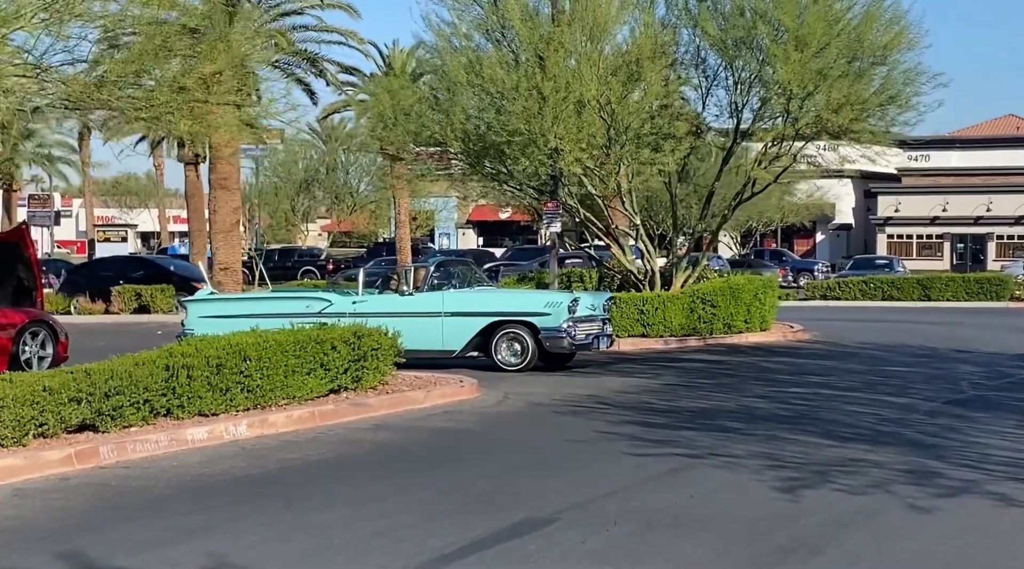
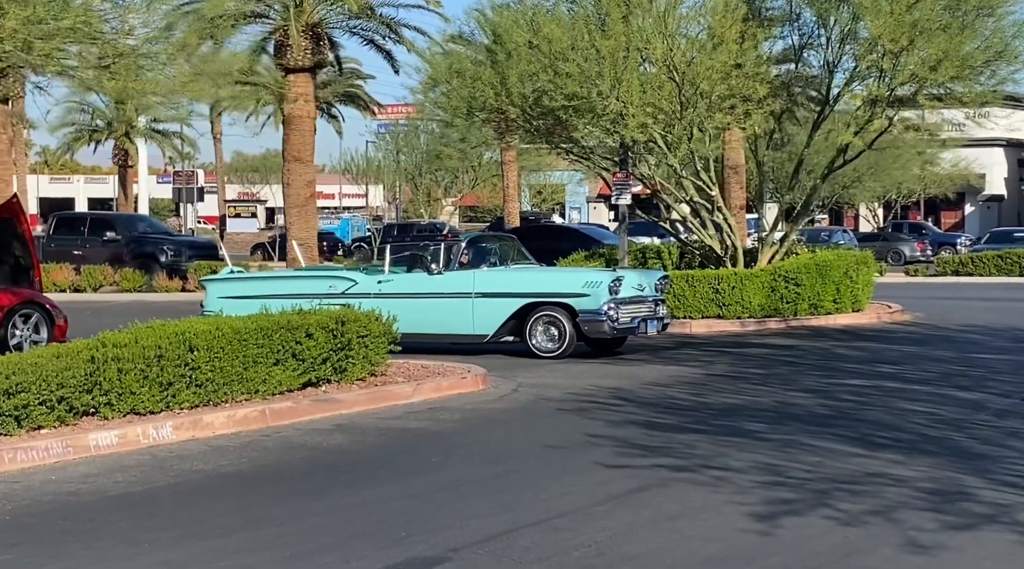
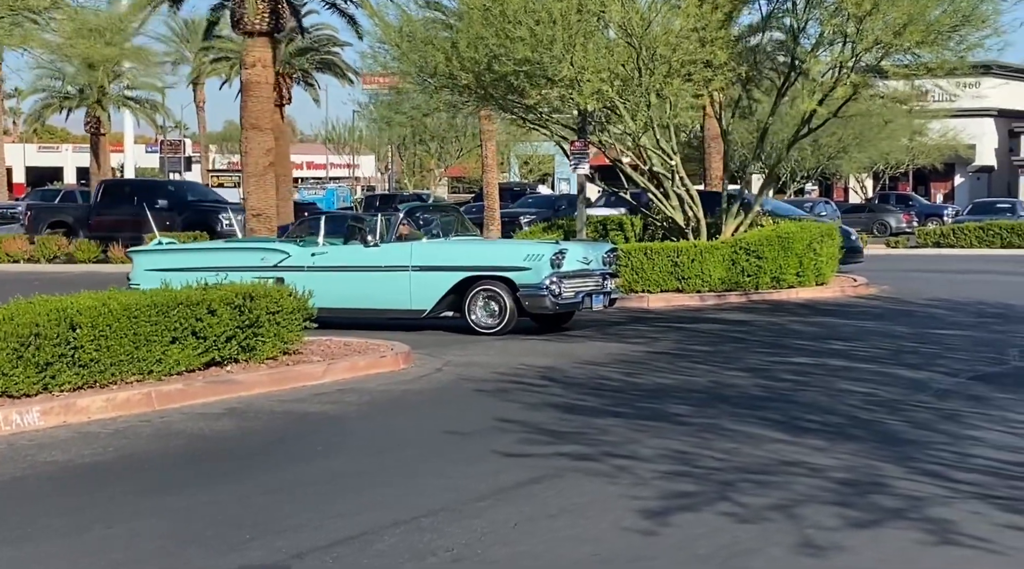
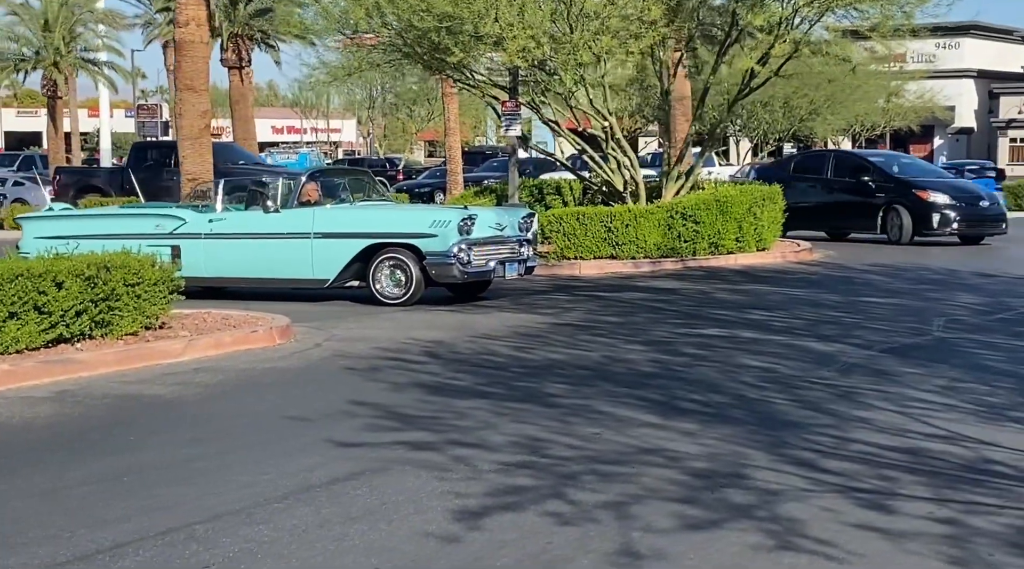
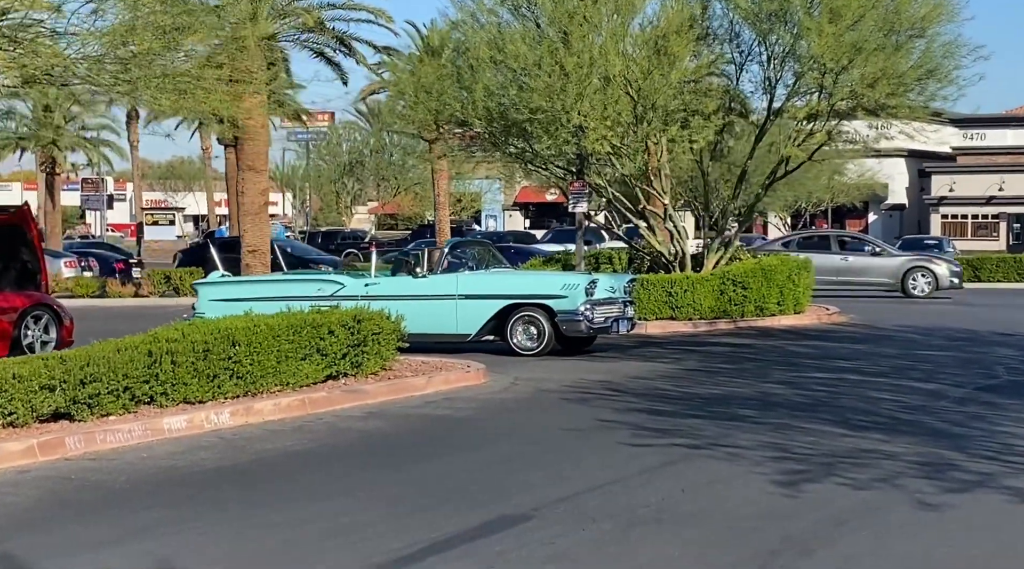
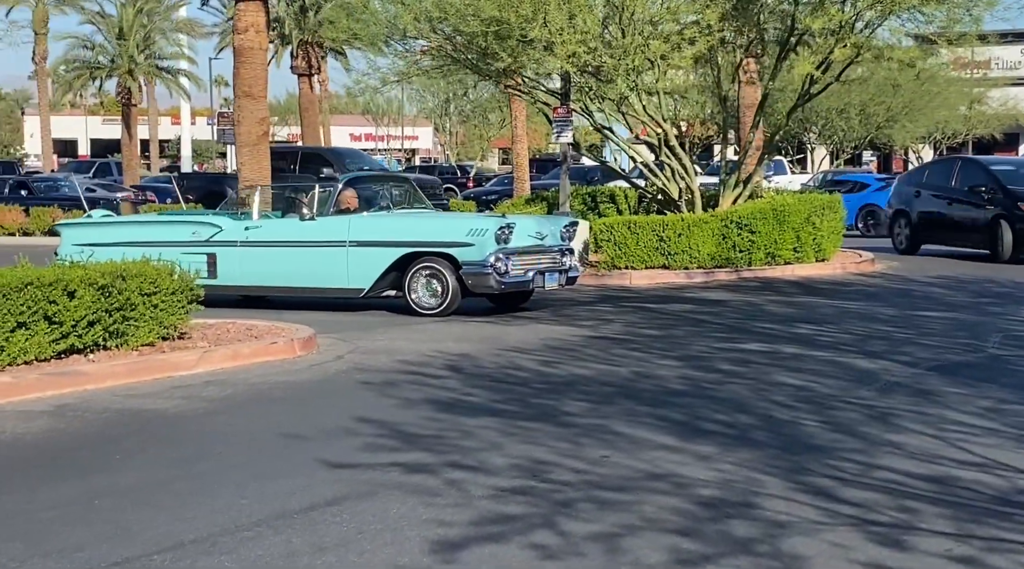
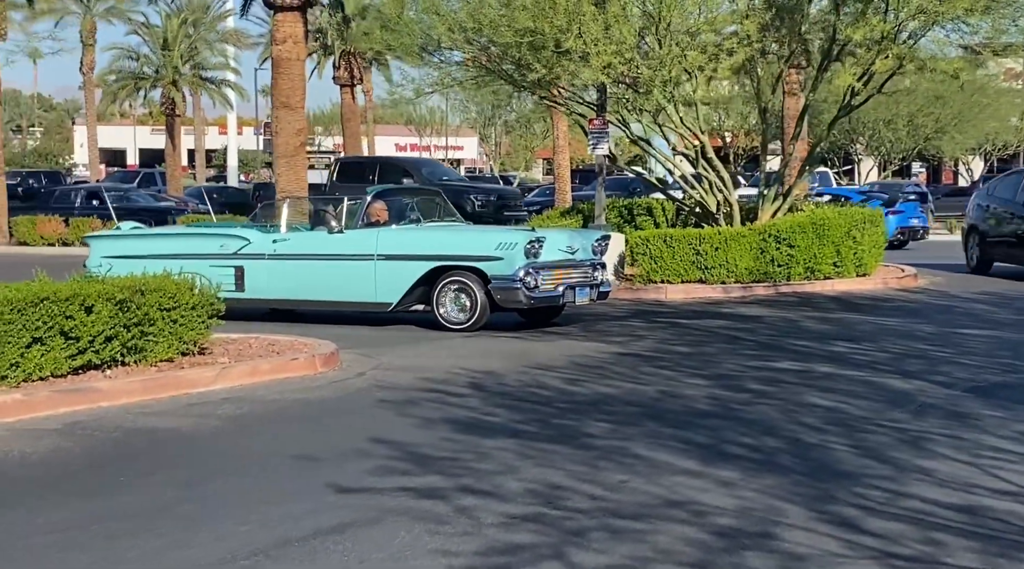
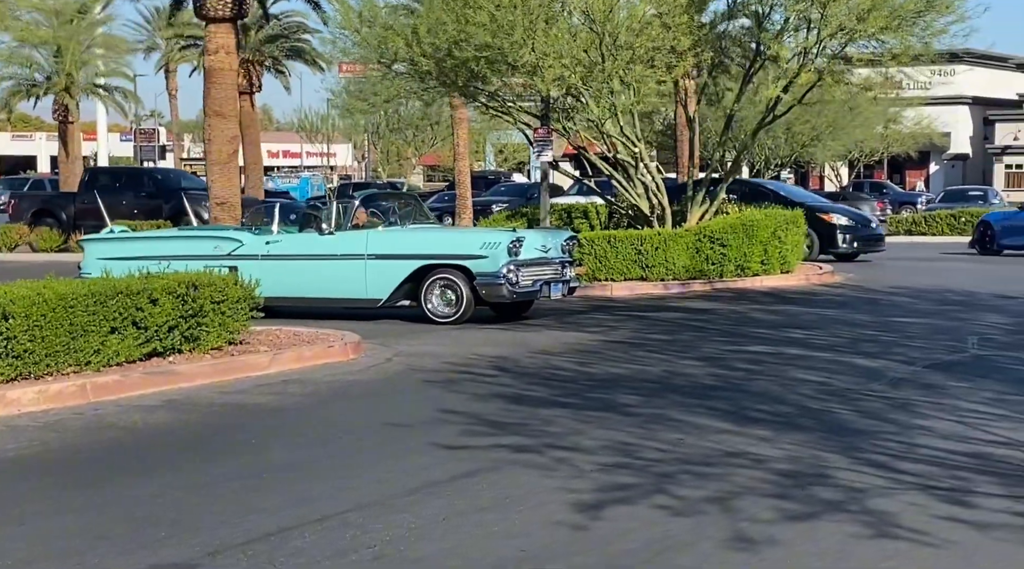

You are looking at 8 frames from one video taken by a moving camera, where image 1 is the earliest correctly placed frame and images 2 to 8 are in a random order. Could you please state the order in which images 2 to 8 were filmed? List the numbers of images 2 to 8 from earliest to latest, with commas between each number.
5, 2, 3, 8, 4, 6, 7
